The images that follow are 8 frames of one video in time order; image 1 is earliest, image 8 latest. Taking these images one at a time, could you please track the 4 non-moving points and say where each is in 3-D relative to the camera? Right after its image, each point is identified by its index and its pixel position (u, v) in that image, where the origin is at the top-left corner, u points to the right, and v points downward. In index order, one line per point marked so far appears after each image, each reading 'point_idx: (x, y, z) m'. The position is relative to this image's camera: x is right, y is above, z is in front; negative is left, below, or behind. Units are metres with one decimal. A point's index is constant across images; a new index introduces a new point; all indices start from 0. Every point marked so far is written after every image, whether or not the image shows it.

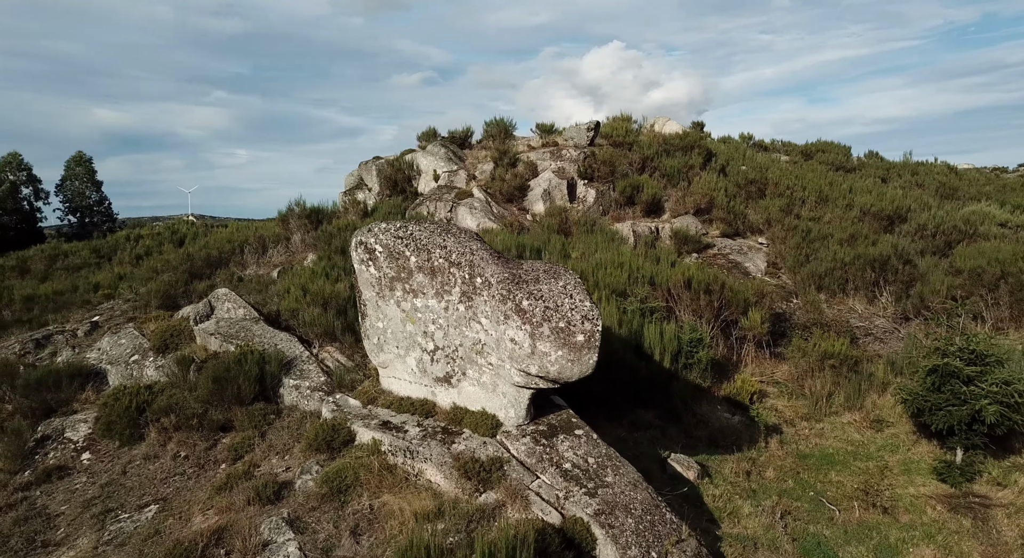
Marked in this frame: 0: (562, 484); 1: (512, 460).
0: (+0.2, -1.0, +2.7) m
1: (0.0, -0.9, +2.9) m
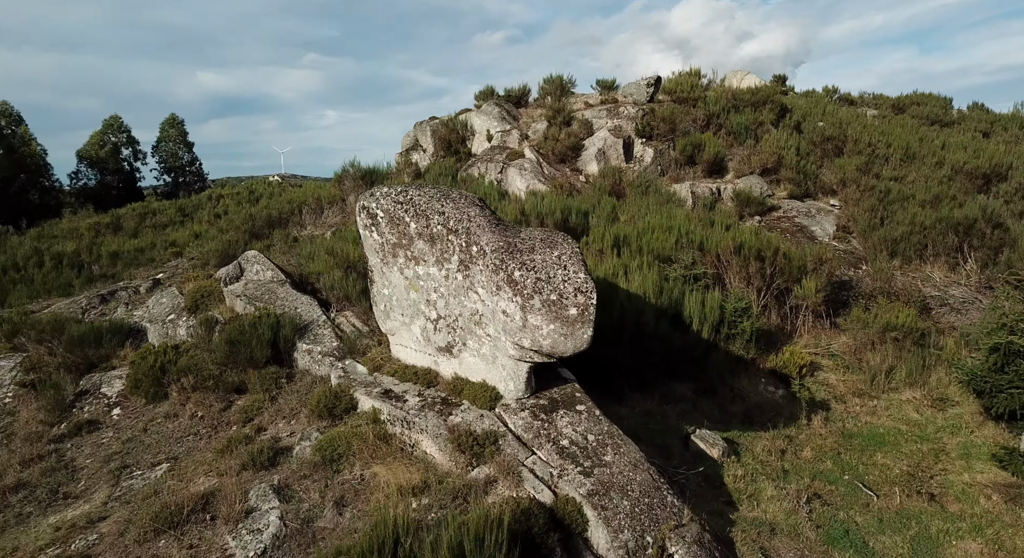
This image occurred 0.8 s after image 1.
0: (+0.2, -0.9, +2.6) m
1: (0.0, -0.8, +2.7) m
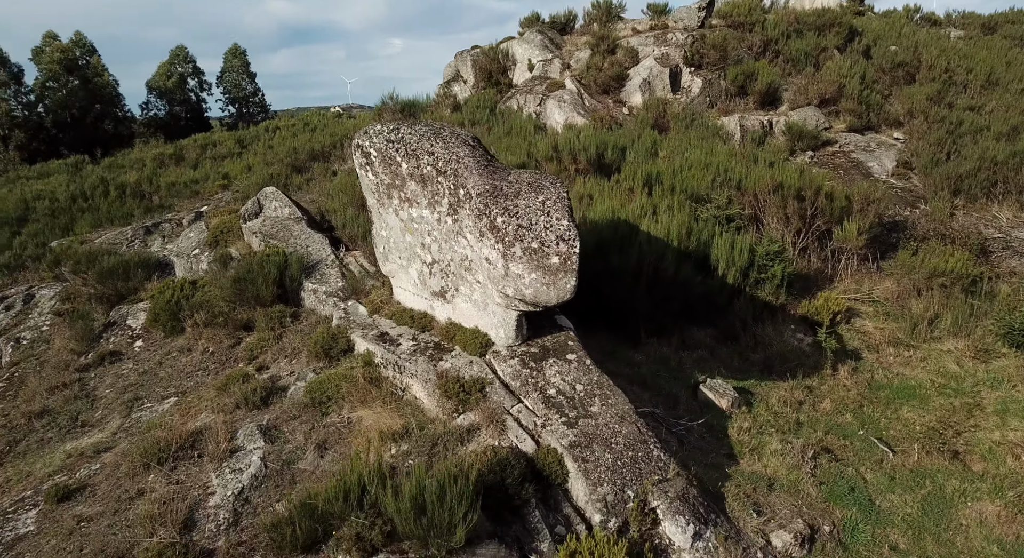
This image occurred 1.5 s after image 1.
0: (+0.1, -0.6, +2.5) m
1: (-0.1, -0.5, +2.7) m
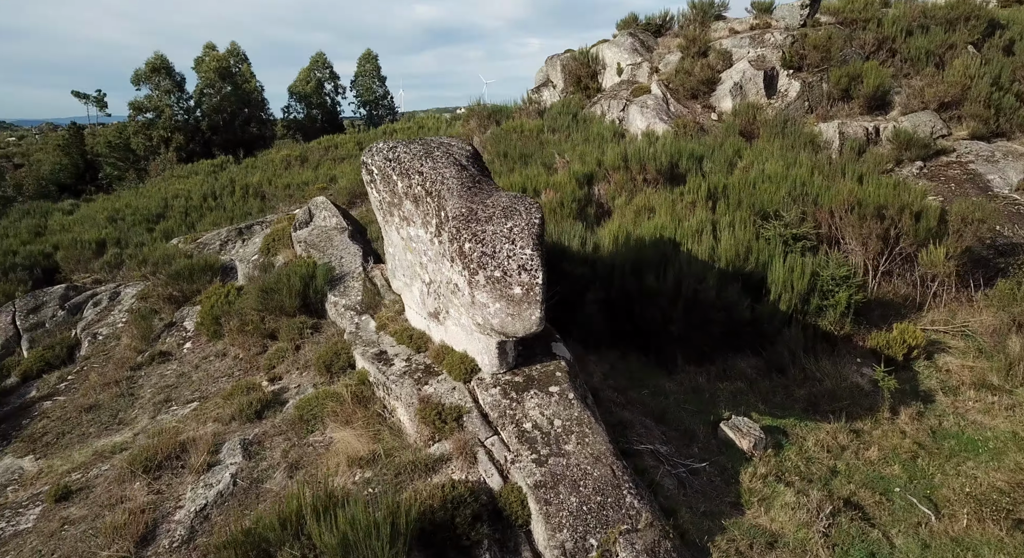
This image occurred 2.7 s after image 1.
0: (0.0, -0.7, +2.4) m
1: (-0.2, -0.6, +2.6) m
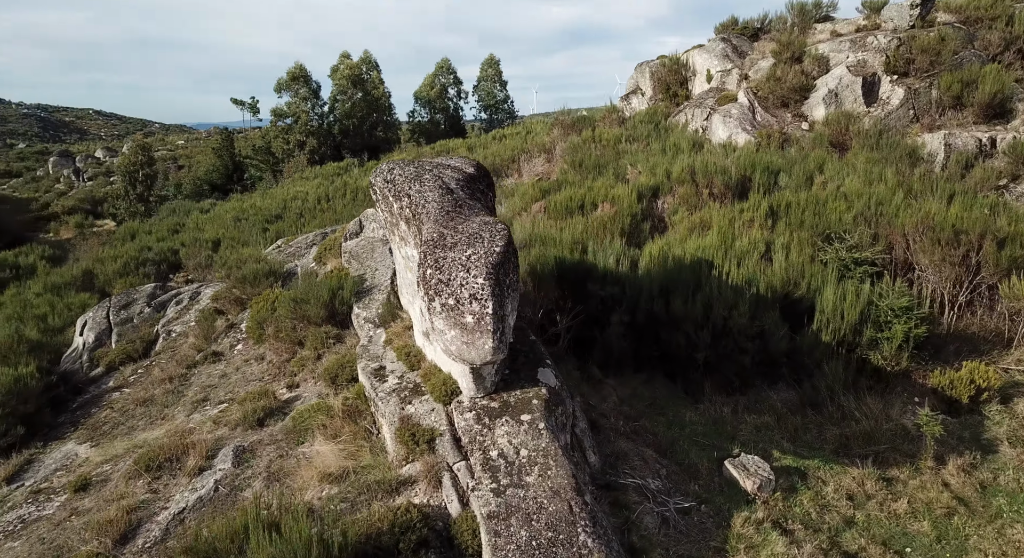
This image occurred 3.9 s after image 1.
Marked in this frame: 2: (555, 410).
0: (-0.2, -0.9, +2.5) m
1: (-0.3, -0.8, +2.7) m
2: (+0.2, -0.7, +2.8) m
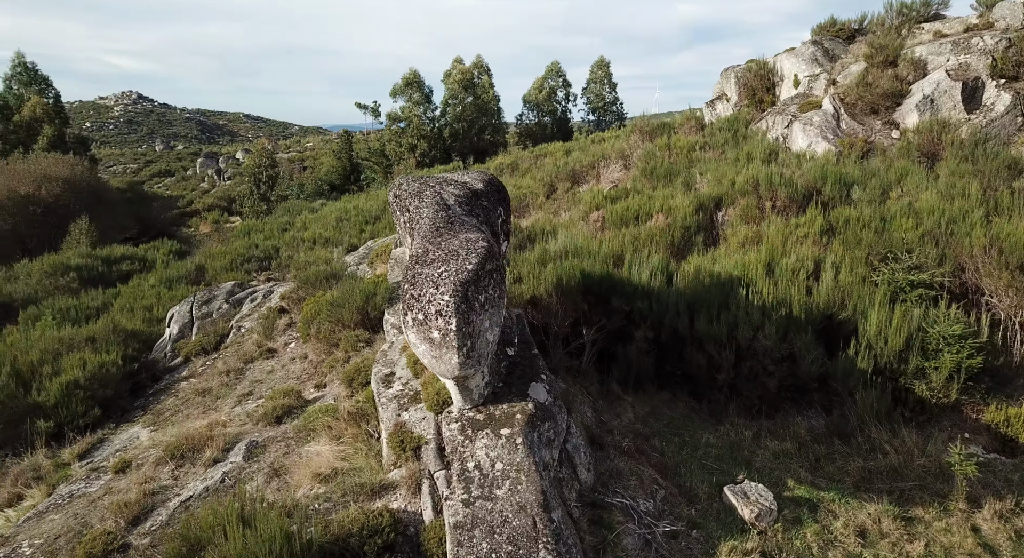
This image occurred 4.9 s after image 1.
0: (-0.3, -0.9, +2.6) m
1: (-0.4, -0.8, +2.8) m
2: (+0.1, -0.8, +2.8) m
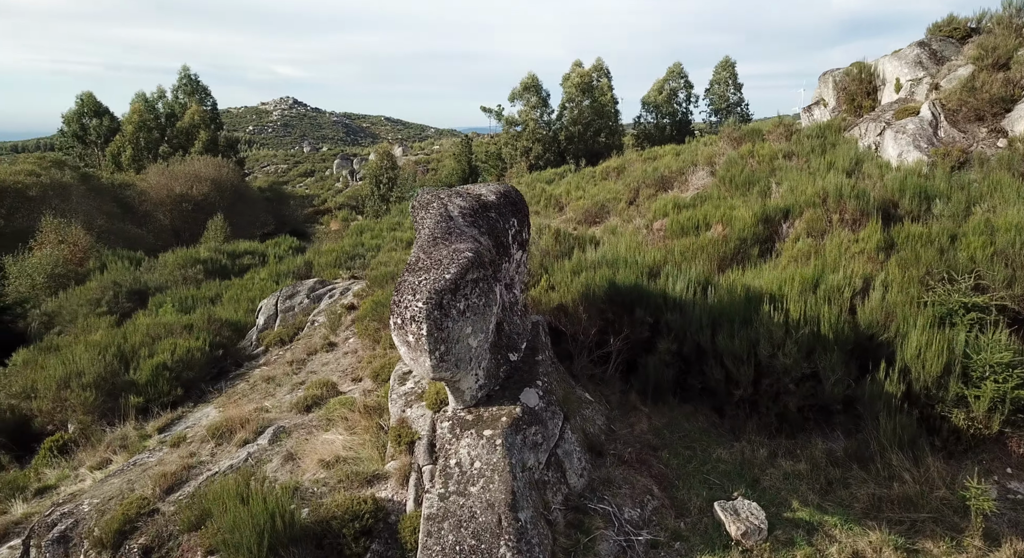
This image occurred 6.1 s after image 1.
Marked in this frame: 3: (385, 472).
0: (-0.4, -1.0, +2.8) m
1: (-0.5, -0.9, +3.1) m
2: (+0.1, -0.8, +3.0) m
3: (-0.7, -1.0, +3.0) m
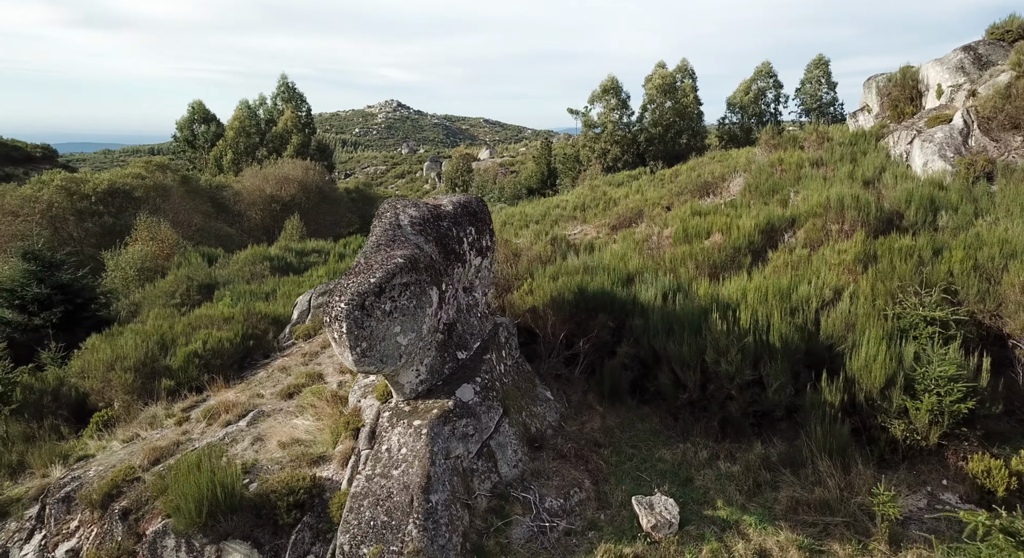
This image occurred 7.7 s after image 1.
0: (-0.8, -1.0, +3.1) m
1: (-0.9, -0.9, +3.4) m
2: (-0.4, -0.9, +3.3) m
3: (-1.1, -1.0, +3.4) m
